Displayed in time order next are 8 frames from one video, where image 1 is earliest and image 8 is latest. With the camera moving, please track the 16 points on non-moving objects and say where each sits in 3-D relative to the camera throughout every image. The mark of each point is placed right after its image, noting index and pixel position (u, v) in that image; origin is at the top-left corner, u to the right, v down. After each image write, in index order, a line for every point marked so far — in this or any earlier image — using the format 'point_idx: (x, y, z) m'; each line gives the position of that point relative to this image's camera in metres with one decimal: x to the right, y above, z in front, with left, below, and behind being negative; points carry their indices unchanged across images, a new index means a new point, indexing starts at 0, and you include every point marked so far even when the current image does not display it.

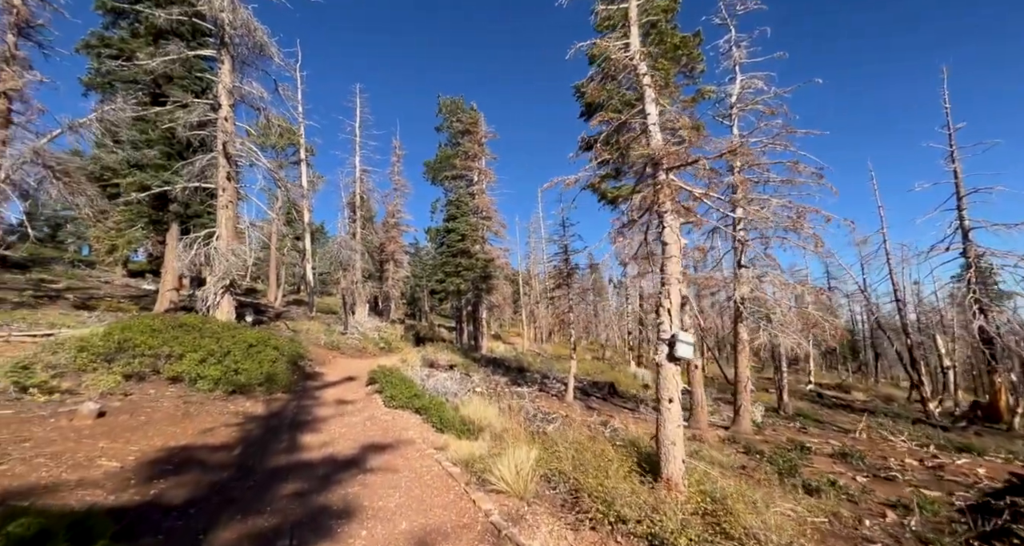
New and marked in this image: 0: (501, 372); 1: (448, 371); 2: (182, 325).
0: (-0.5, -4.5, +19.0) m
1: (-2.6, -3.9, +16.4) m
2: (-10.4, -1.7, +12.8) m
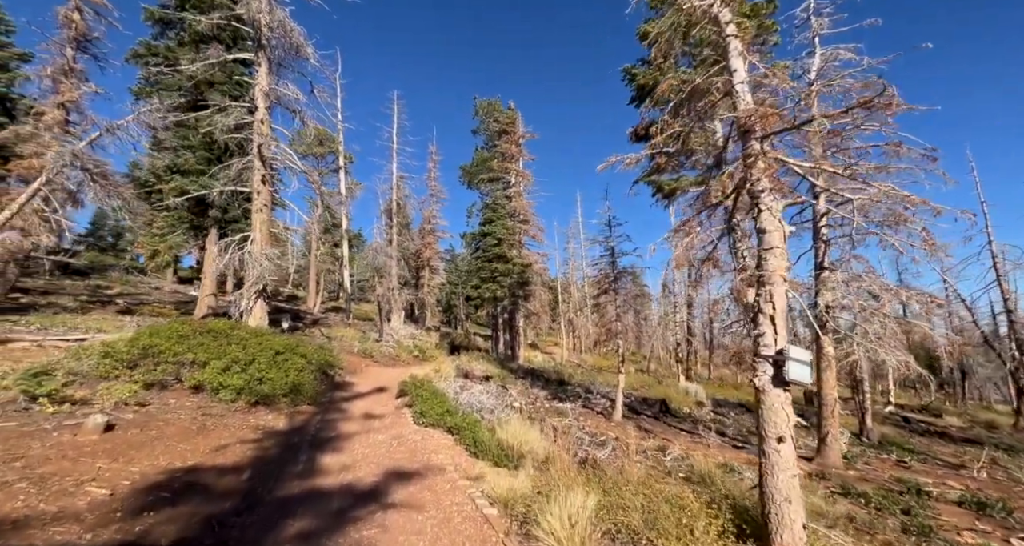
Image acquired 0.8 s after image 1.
0: (+1.2, -4.7, +17.7) m
1: (-1.1, -4.1, +15.3) m
2: (-9.2, -1.8, +12.4) m
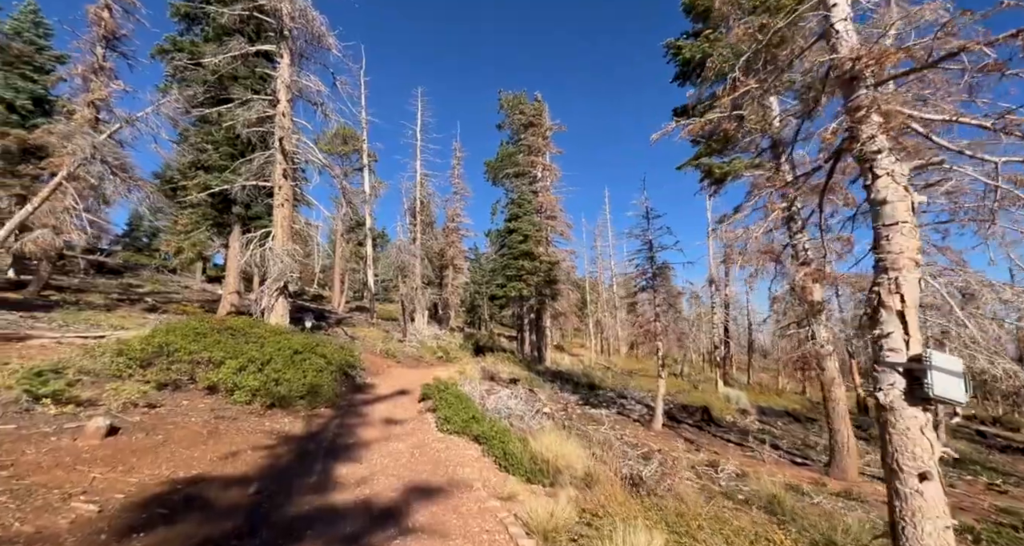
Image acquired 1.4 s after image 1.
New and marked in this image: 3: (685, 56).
0: (+2.3, -4.6, +16.6) m
1: (-0.1, -4.0, +14.4) m
2: (-8.3, -1.7, +12.0) m
3: (+4.3, +5.4, +10.2) m
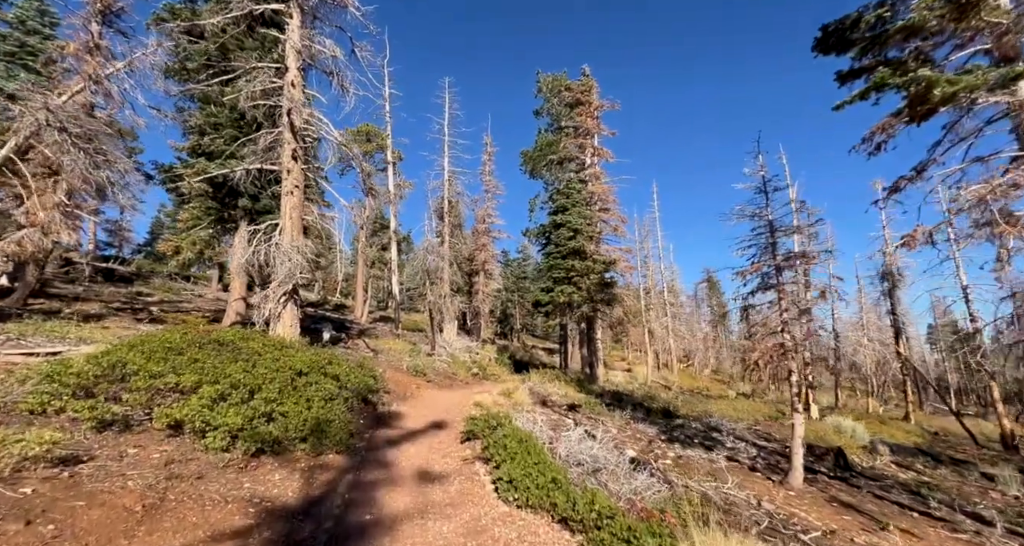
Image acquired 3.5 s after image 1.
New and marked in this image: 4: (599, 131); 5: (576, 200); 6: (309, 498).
0: (+4.2, -4.6, +13.2) m
1: (+1.7, -3.9, +11.1) m
2: (-6.7, -1.6, +9.2) m
3: (+5.7, +5.6, +7.0) m
4: (+4.2, +6.9, +19.9) m
5: (+2.9, +3.4, +18.9) m
6: (-3.0, -3.3, +6.1) m
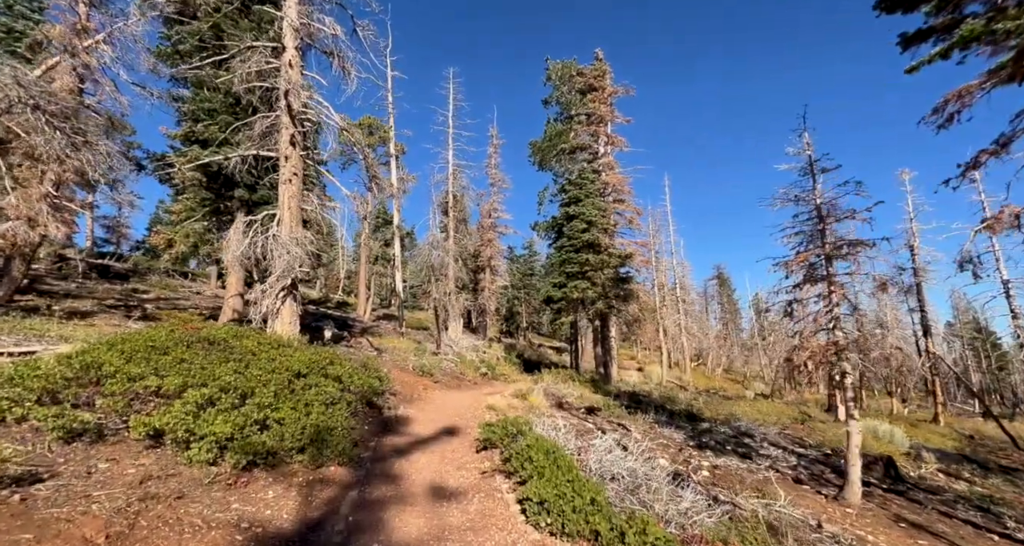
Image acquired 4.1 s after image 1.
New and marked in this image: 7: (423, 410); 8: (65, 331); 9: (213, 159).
0: (+4.6, -4.4, +12.4) m
1: (+2.1, -3.7, +10.3) m
2: (-6.3, -1.4, +8.4) m
3: (+6.1, +5.8, +6.1) m
4: (+4.6, +7.1, +19.0) m
5: (+3.4, +3.6, +18.0) m
6: (-2.6, -3.1, +5.2) m
7: (-2.4, -3.7, +11.0) m
8: (-10.8, -1.4, +10.0) m
9: (-9.6, +3.6, +13.2) m
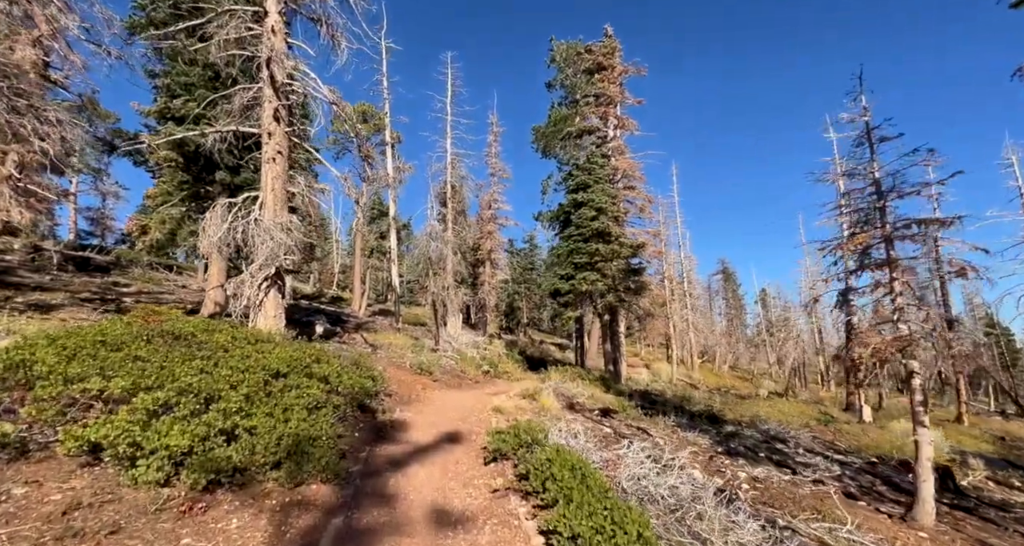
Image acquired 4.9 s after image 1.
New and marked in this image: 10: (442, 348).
0: (+4.8, -4.1, +11.3) m
1: (+2.3, -3.4, +9.2) m
2: (-6.1, -1.1, +7.3) m
3: (+6.4, +6.1, +5.0) m
4: (+4.8, +7.5, +17.8) m
5: (+3.5, +3.9, +16.9) m
6: (-2.4, -2.9, +4.1) m
7: (-2.2, -3.4, +9.9) m
8: (-10.6, -1.1, +8.8) m
9: (-9.4, +4.0, +12.0) m
10: (-3.3, -3.5, +19.1) m
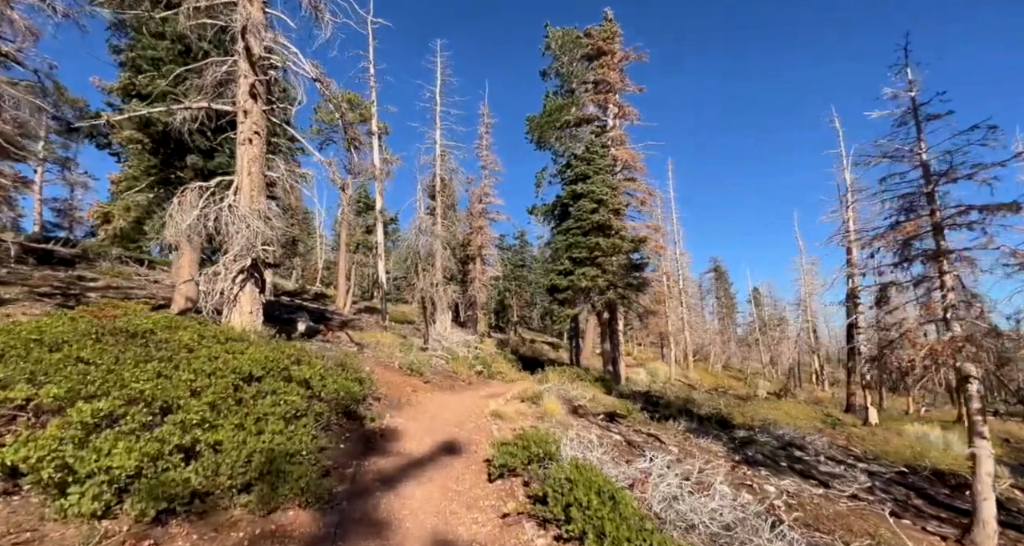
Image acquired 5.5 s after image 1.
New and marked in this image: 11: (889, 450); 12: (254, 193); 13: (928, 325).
0: (+4.8, -4.0, +10.7) m
1: (+2.3, -3.3, +8.5) m
2: (-6.0, -1.0, +6.3) m
3: (+6.6, +6.1, +4.3) m
4: (+4.6, +7.6, +17.2) m
5: (+3.4, +4.1, +16.1) m
6: (-2.2, -2.7, +3.3) m
7: (-2.2, -3.2, +9.0) m
8: (-10.6, -0.9, +7.7) m
9: (-9.4, +4.2, +10.8) m
10: (-3.6, -3.3, +18.2) m
11: (+8.8, -4.1, +9.6) m
12: (-6.6, +2.0, +10.5) m
13: (+8.1, -1.0, +8.1) m
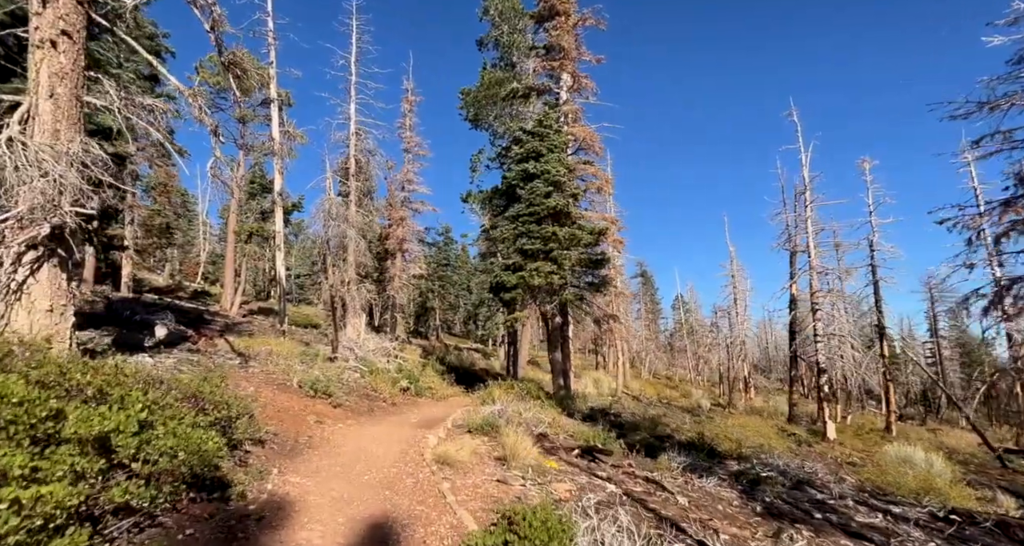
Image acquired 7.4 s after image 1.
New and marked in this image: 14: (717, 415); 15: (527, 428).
0: (+3.7, -3.9, +8.8) m
1: (+1.7, -3.2, +6.2) m
2: (-5.9, -0.5, +2.4) m
3: (+7.0, +6.2, +3.1) m
4: (+2.6, +7.6, +15.3) m
5: (+1.5, +4.1, +14.0) m
6: (-1.7, -2.4, +0.2) m
7: (-2.8, -2.9, +5.9) m
8: (-10.7, -0.3, +2.9) m
9: (-9.9, +4.7, +6.4) m
10: (-5.9, -3.0, +14.6) m
11: (+7.8, -4.2, +8.5) m
12: (-7.2, +2.4, +6.5) m
13: (+7.5, -1.1, +7.0) m
14: (+8.0, -5.6, +16.1) m
15: (+0.3, -3.3, +8.8) m
